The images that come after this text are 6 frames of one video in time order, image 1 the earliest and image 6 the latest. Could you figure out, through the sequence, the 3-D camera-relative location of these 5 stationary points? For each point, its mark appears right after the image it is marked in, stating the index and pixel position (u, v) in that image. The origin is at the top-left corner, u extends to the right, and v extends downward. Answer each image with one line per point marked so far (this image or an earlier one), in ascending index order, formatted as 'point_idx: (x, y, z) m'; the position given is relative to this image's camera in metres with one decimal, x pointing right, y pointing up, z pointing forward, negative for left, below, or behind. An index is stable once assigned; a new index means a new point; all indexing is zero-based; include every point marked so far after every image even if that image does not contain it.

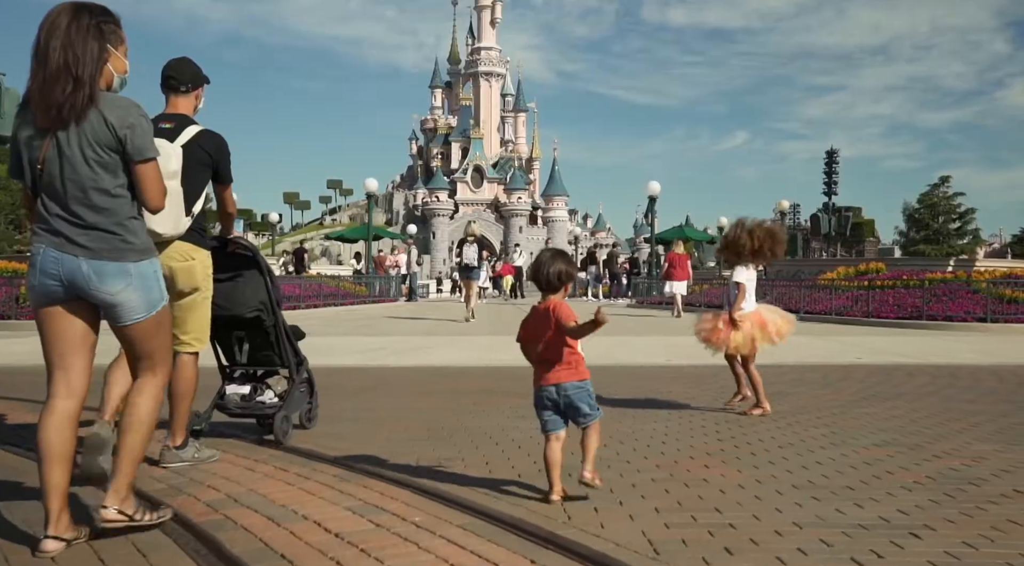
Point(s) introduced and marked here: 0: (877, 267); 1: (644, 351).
0: (+9.9, +0.4, +19.1) m
1: (+2.0, -1.0, +10.8) m
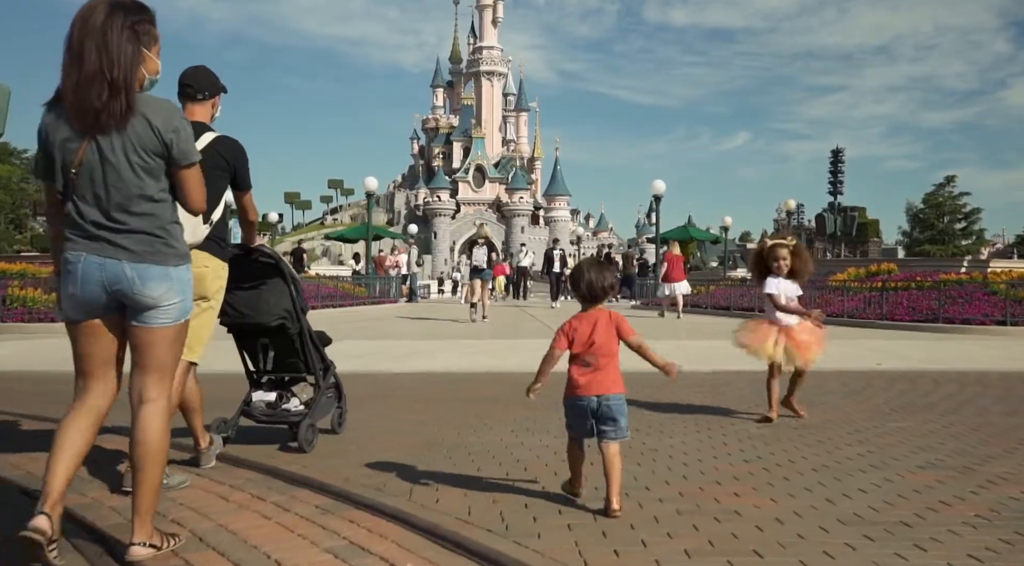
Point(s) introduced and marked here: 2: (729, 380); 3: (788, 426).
0: (+10.0, +0.4, +18.7) m
1: (+2.1, -1.1, +10.3) m
2: (+2.6, -1.1, +8.5) m
3: (+2.1, -1.1, +5.4) m
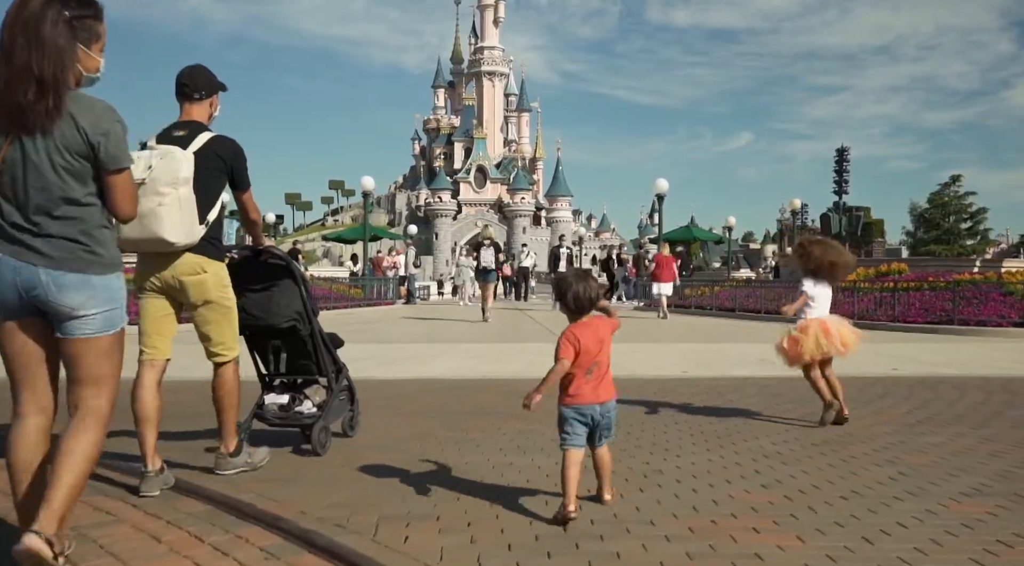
0: (+10.0, +0.4, +18.2) m
1: (+2.0, -1.1, +9.8) m
2: (+2.5, -1.1, +8.0) m
3: (+2.1, -1.1, +4.9) m
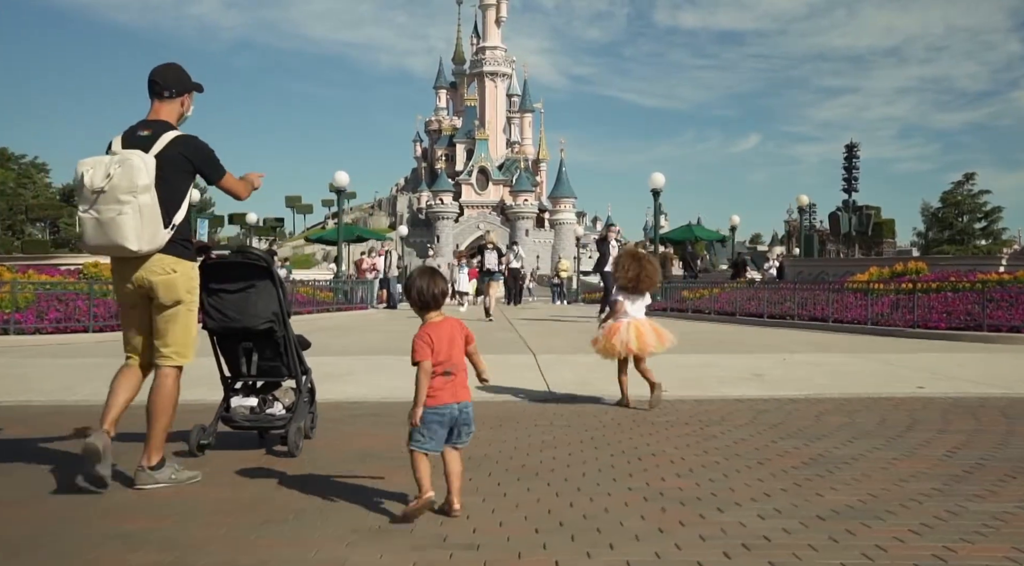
0: (+9.5, +0.3, +16.6) m
1: (+1.4, -1.1, +8.3) m
2: (+2.0, -1.2, +6.4) m
3: (+1.4, -1.1, +3.4) m
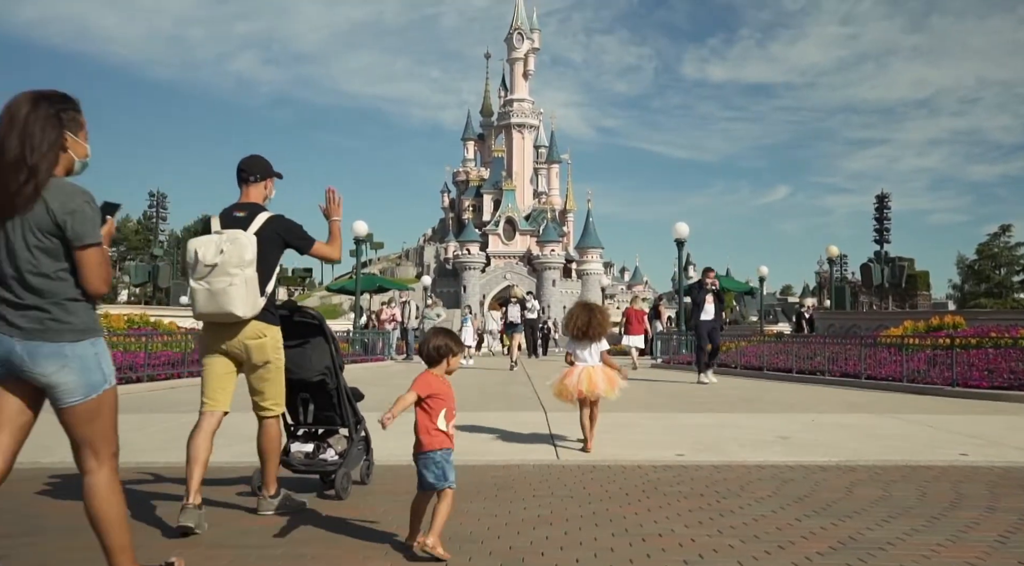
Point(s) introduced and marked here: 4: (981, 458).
0: (+9.9, -0.9, +15.8) m
1: (+1.5, -1.7, +7.8) m
2: (+2.0, -1.6, +5.9) m
3: (+1.3, -1.3, +2.9) m
4: (+4.5, -1.7, +6.7) m
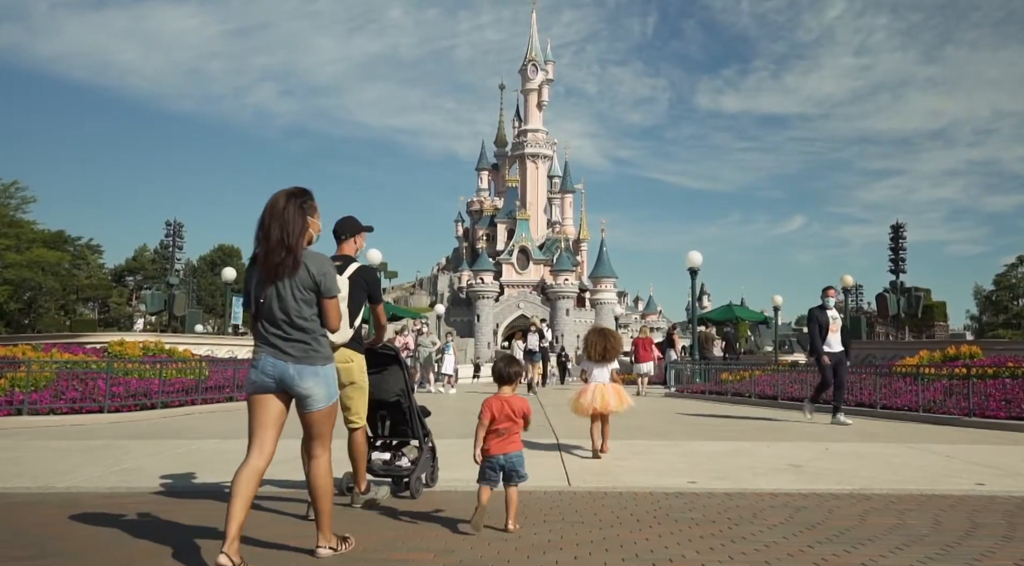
0: (+10.2, -1.5, +15.7) m
1: (+1.7, -2.0, +7.8) m
2: (+2.1, -1.8, +5.8) m
3: (+1.4, -1.4, +2.9) m
4: (+4.6, -1.9, +6.6) m
